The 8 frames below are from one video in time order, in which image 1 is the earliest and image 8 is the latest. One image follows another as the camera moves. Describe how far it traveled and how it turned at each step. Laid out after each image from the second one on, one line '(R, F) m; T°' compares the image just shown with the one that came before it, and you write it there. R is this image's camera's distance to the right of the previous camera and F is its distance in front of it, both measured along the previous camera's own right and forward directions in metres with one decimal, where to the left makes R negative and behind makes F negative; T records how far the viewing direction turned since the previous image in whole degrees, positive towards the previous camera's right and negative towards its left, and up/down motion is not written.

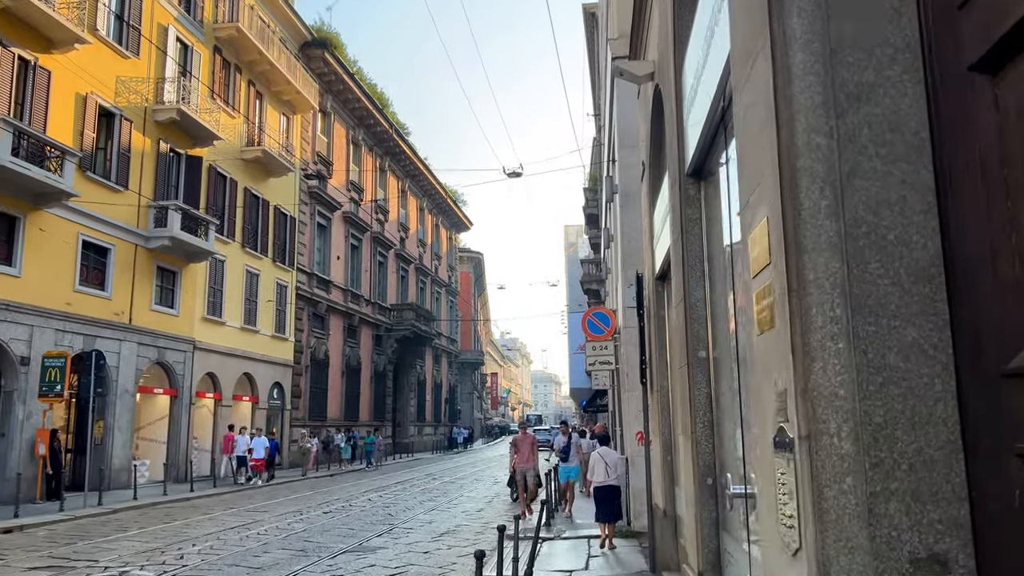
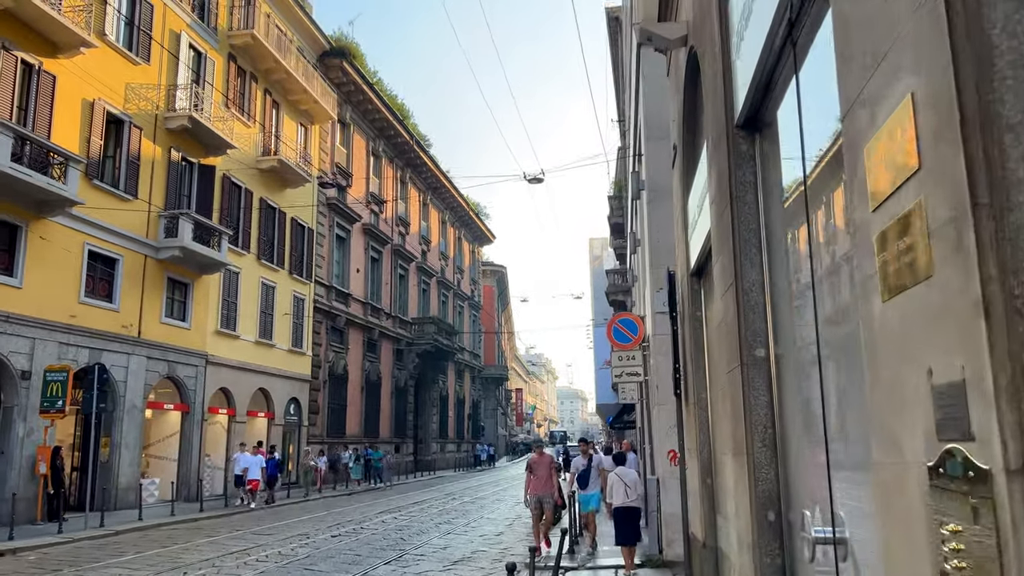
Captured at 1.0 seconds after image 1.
(+0.1, +1.0) m; -2°
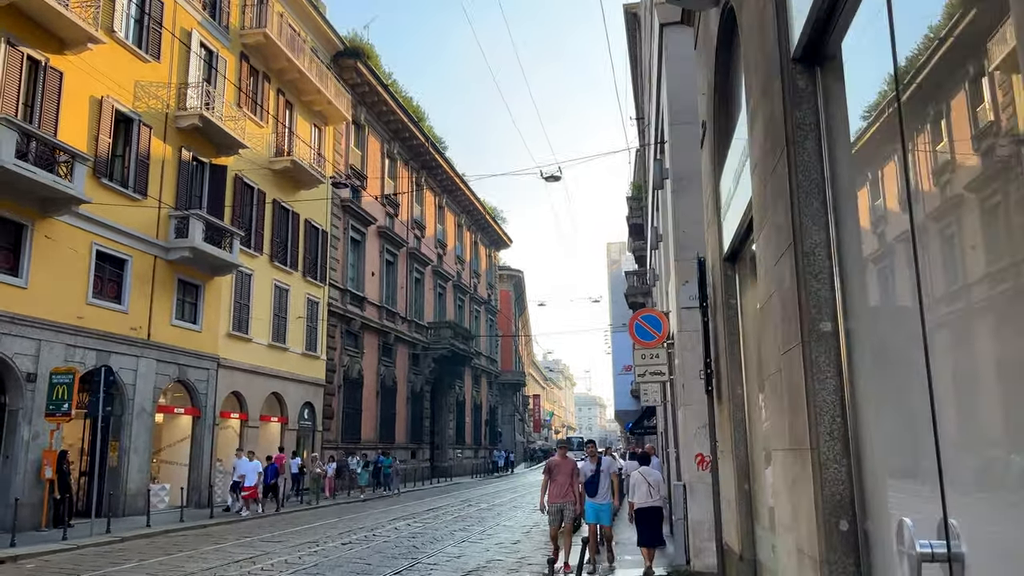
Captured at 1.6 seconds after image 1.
(0.0, +0.6) m; -1°
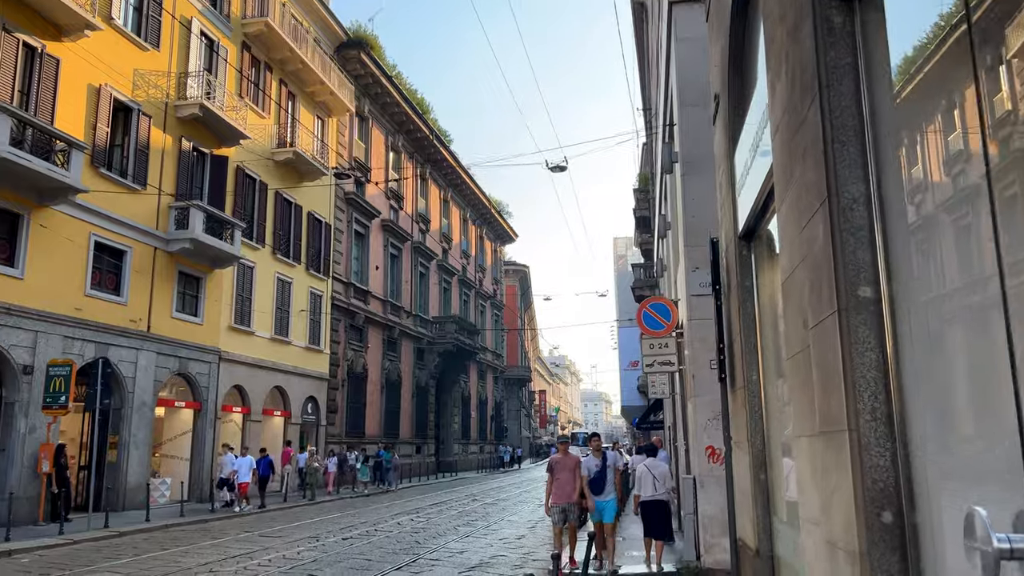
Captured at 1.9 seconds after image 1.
(0.0, +0.4) m; 0°
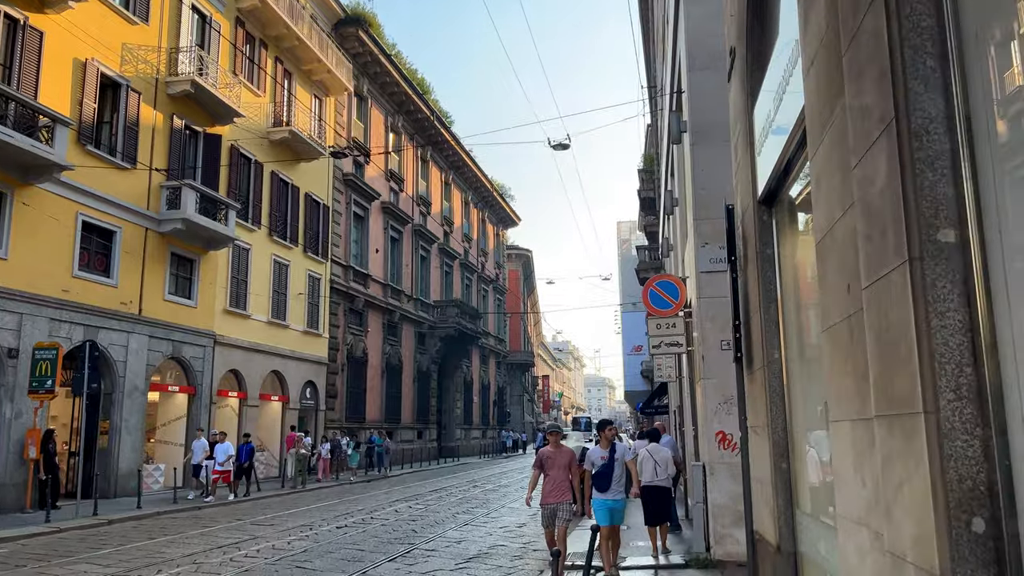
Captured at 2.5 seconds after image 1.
(+0.1, +0.6) m; 0°
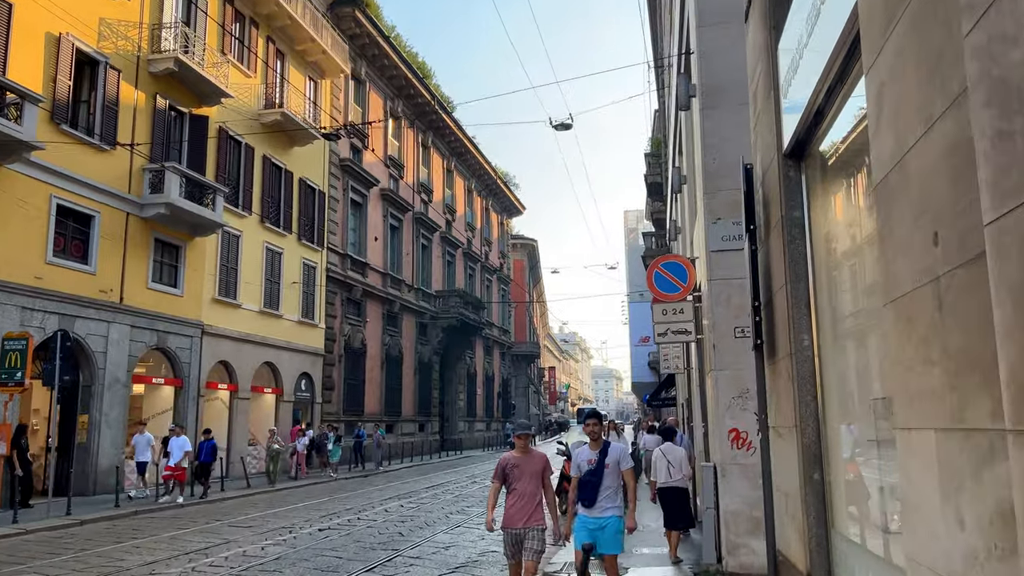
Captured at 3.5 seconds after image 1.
(+0.2, +1.0) m; -1°
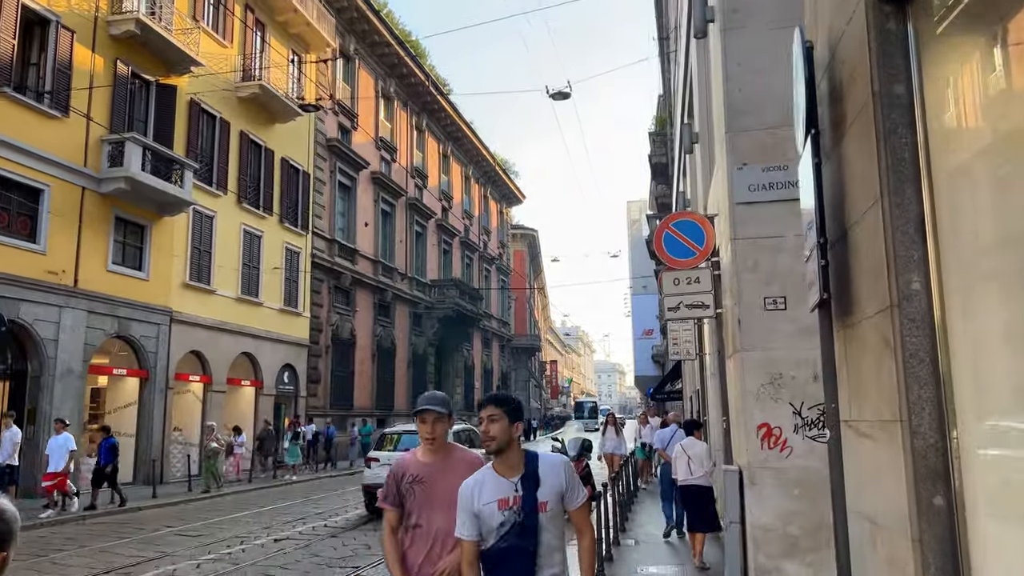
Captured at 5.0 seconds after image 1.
(+0.2, +1.6) m; 0°
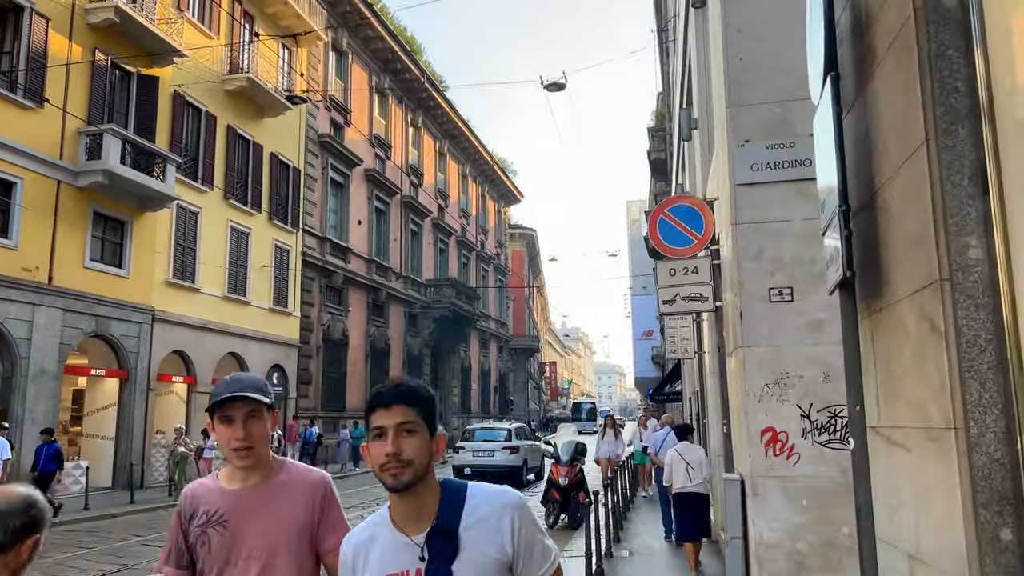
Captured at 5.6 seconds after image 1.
(+0.2, +0.7) m; 0°
